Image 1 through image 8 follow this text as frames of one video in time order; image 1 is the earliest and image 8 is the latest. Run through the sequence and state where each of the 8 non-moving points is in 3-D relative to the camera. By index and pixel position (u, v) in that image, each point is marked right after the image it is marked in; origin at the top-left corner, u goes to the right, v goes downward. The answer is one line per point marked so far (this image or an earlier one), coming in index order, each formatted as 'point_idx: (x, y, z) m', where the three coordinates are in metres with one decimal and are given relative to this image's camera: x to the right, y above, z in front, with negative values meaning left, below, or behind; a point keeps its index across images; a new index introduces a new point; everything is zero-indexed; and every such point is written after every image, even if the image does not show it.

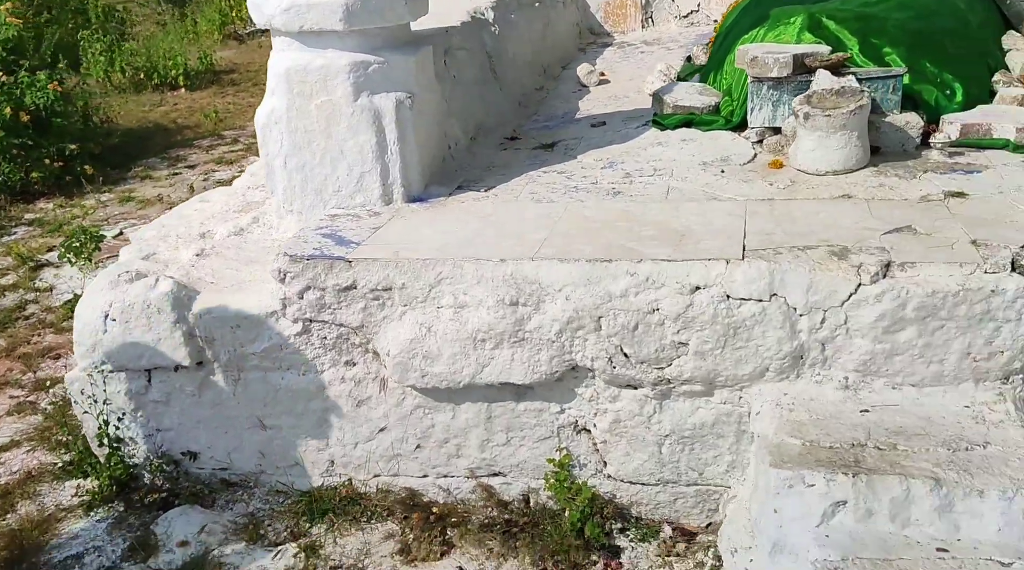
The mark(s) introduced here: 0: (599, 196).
0: (+0.2, +0.2, +2.7) m
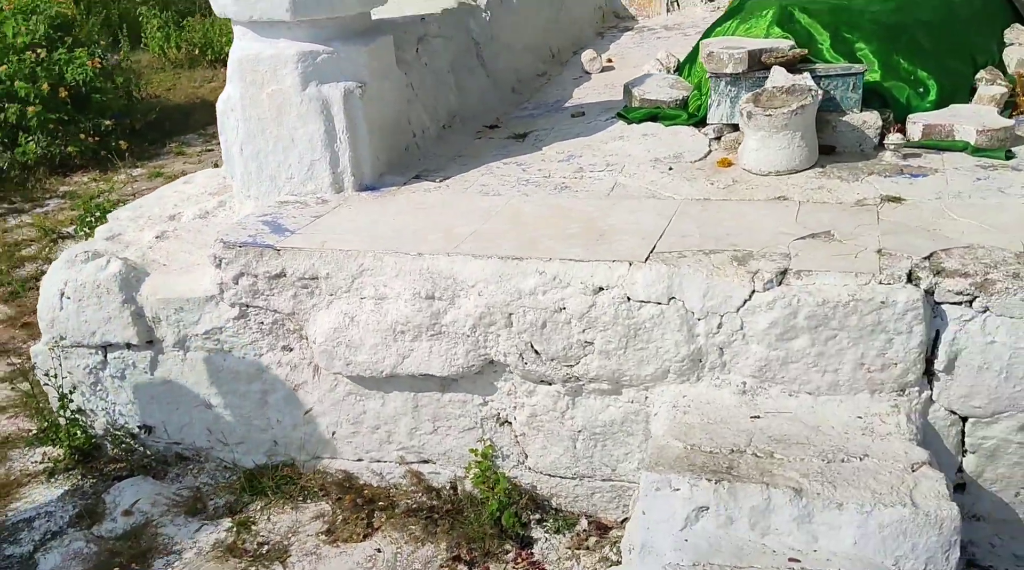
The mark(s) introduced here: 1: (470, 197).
0: (+0.1, +0.3, +2.7) m
1: (-0.1, +0.2, +2.7) m
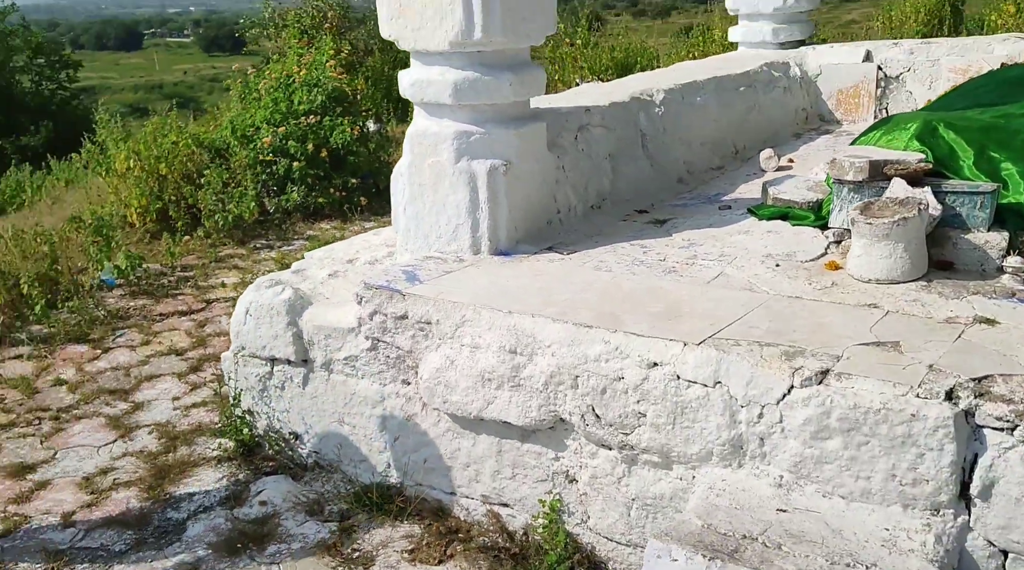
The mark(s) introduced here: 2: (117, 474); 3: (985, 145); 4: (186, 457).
0: (+0.4, 0.0, +2.9) m
1: (+0.2, 0.0, +3.0) m
2: (-1.3, -0.6, +3.3) m
3: (+1.4, +0.4, +2.9) m
4: (-1.1, -0.6, +3.4) m
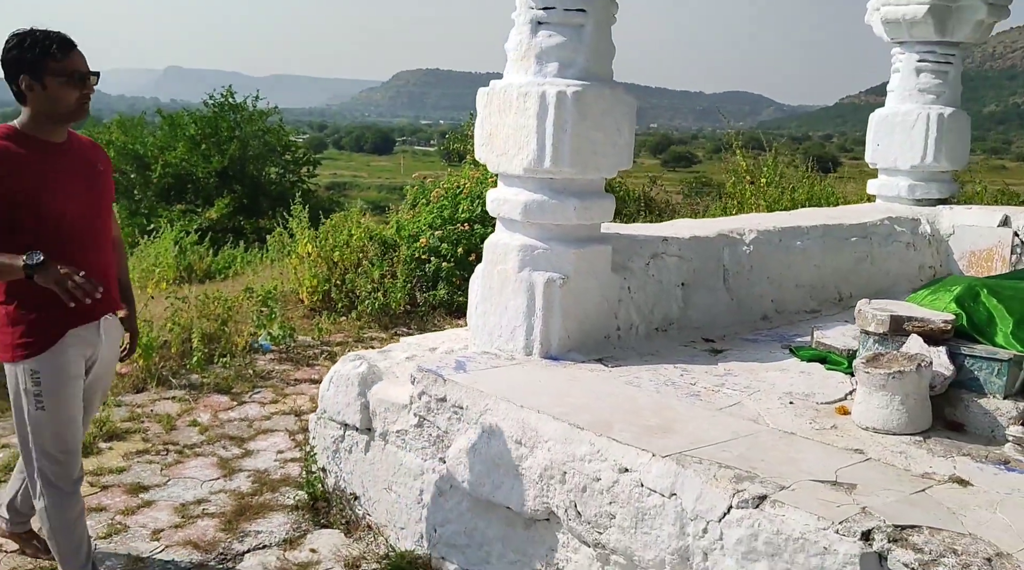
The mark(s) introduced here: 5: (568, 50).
0: (+0.5, -0.3, +3.1) m
1: (+0.3, -0.3, +3.2) m
2: (-1.1, -0.8, +3.8) m
3: (+1.5, -0.1, +2.9) m
4: (-0.9, -0.8, +3.9) m
5: (+0.2, +0.8, +3.3) m
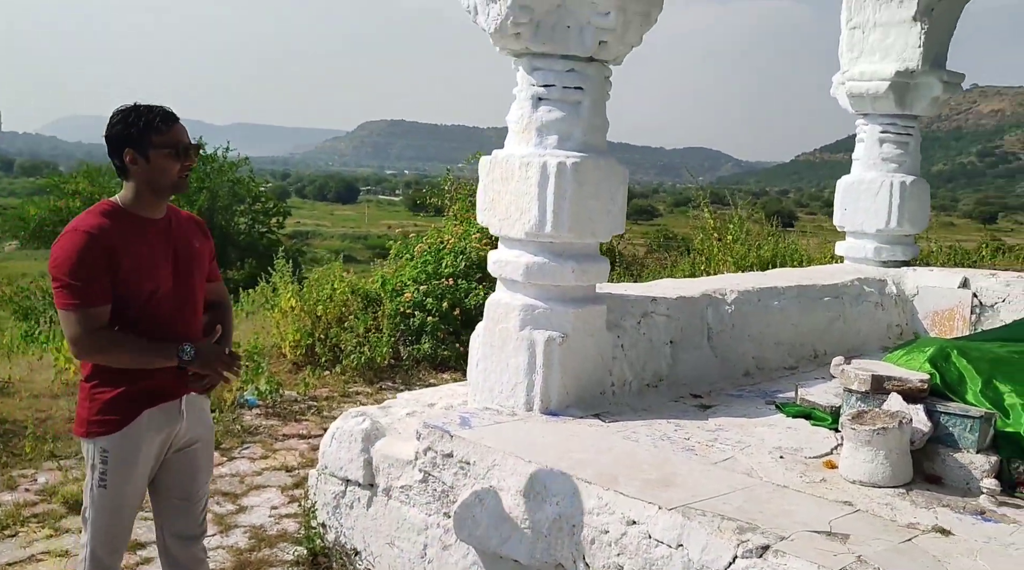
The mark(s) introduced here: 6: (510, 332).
0: (+0.5, -0.5, +3.2) m
1: (+0.3, -0.5, +3.3) m
2: (-1.2, -1.0, +3.9) m
3: (+1.5, -0.3, +3.2) m
4: (-1.0, -1.1, +3.9) m
5: (+0.2, +0.6, +3.5) m
6: (0.0, -0.2, +3.6) m
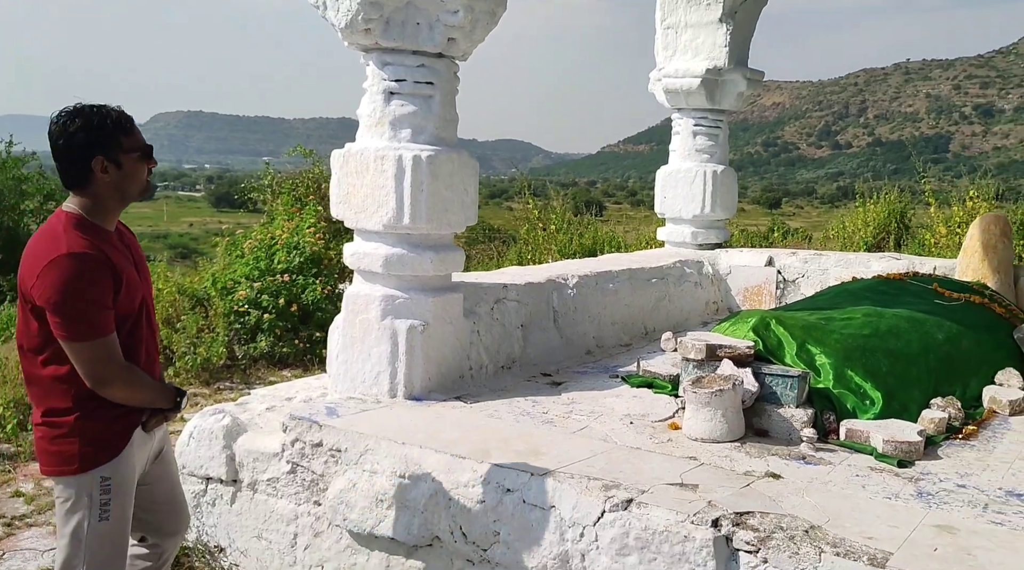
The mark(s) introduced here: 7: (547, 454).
0: (+0.1, -0.5, +3.5) m
1: (-0.1, -0.5, +3.6) m
2: (-1.7, -1.1, +3.8) m
3: (+1.1, -0.2, +3.6) m
4: (-1.5, -1.1, +3.9) m
5: (-0.3, +0.6, +3.7) m
6: (-0.5, -0.1, +3.8) m
7: (+0.1, -0.5, +3.1) m
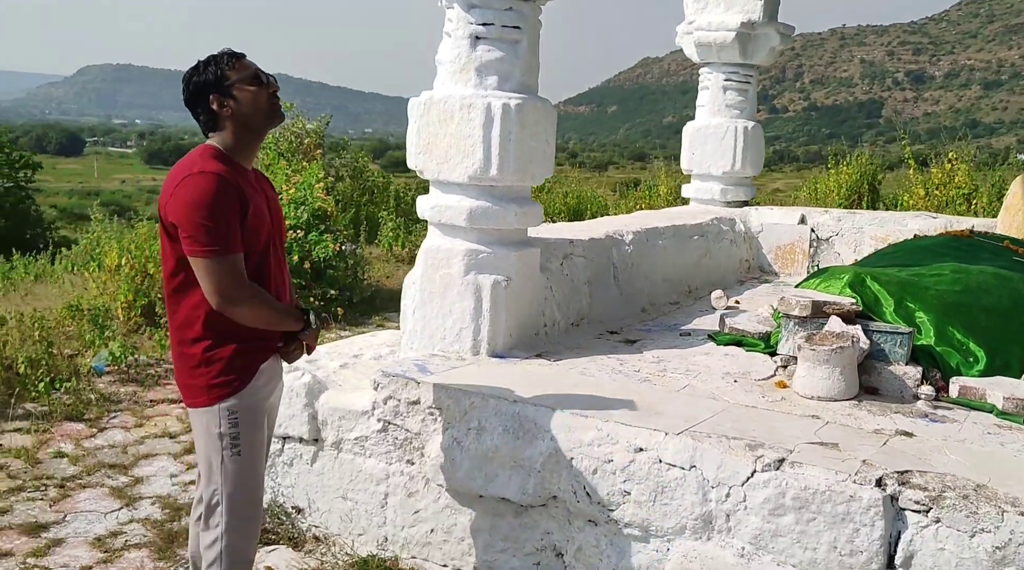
0: (+0.4, -0.3, +3.4) m
1: (+0.2, -0.3, +3.4) m
2: (-1.4, -0.9, +3.6) m
3: (+1.4, 0.0, +3.5) m
4: (-1.2, -0.9, +3.7) m
5: (0.0, +0.8, +3.5) m
6: (-0.2, 0.0, +3.6) m
7: (+0.5, -0.4, +3.0) m
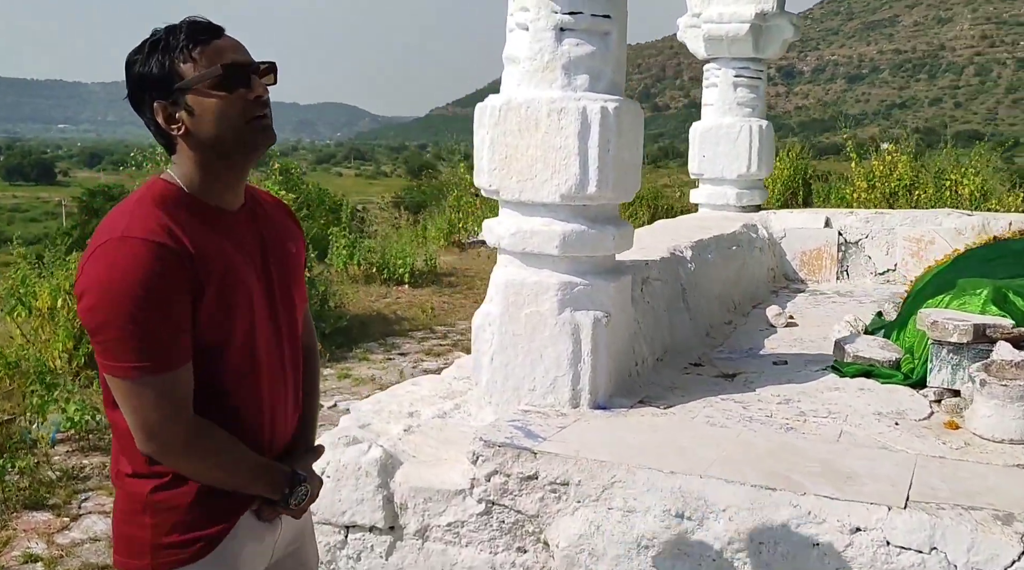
0: (+0.7, -0.4, +2.9) m
1: (+0.5, -0.4, +2.9) m
2: (-1.0, -1.1, +2.9) m
3: (+1.7, -0.1, +3.1) m
4: (-0.8, -1.0, +3.0) m
5: (+0.3, +0.7, +3.0) m
6: (+0.1, -0.1, +3.0) m
7: (+0.9, -0.5, +2.5) m
